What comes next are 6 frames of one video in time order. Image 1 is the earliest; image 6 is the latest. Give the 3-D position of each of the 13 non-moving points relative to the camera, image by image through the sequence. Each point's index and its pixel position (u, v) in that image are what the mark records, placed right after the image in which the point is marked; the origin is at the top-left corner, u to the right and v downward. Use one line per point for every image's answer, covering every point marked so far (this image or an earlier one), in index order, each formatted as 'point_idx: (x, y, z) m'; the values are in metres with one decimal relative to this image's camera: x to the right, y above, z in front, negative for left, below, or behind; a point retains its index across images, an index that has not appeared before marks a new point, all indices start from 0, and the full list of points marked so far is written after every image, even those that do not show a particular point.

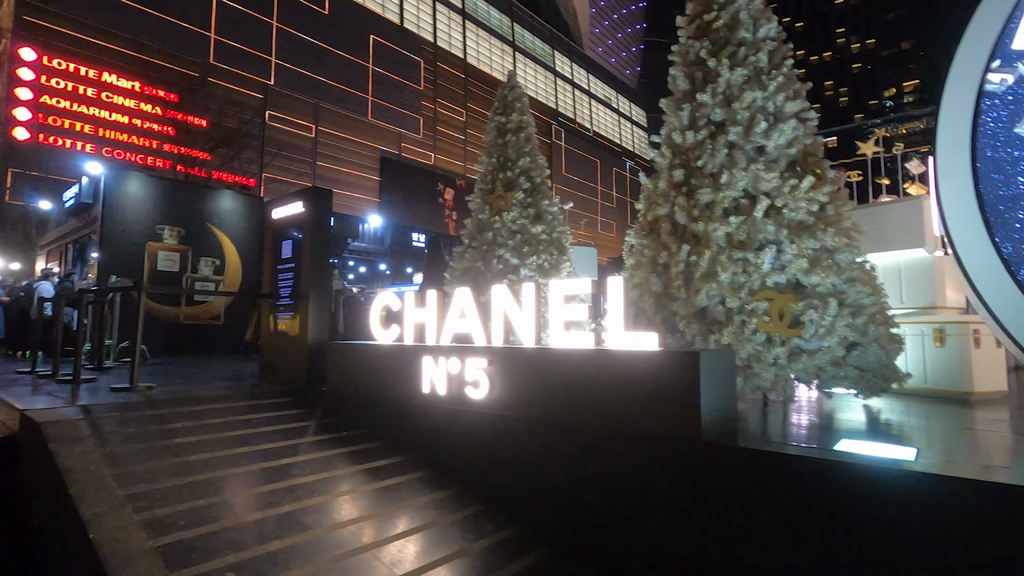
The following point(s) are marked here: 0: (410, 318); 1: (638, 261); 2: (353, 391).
0: (-1.1, -0.3, +5.6) m
1: (+1.4, +0.3, +5.4) m
2: (-1.8, -1.1, +5.8) m
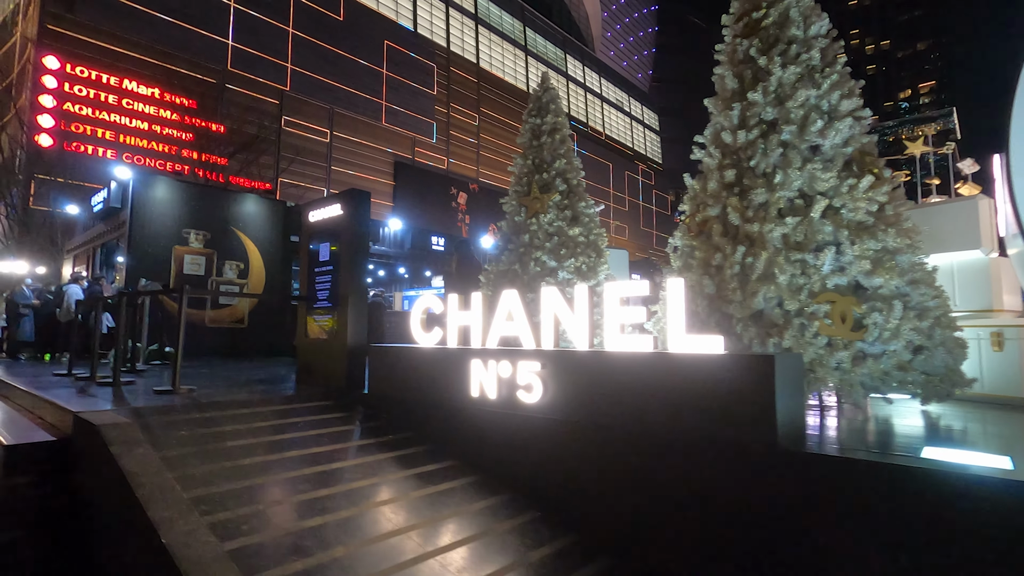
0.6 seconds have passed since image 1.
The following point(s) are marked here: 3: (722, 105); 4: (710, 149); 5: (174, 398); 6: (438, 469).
0: (-0.6, -0.3, +5.5) m
1: (+1.8, +0.2, +5.3) m
2: (-1.3, -1.1, +5.7) m
3: (+2.2, +1.9, +5.5) m
4: (+2.0, +1.4, +5.4) m
5: (-3.7, -1.2, +5.8) m
6: (-0.6, -1.6, +4.7) m
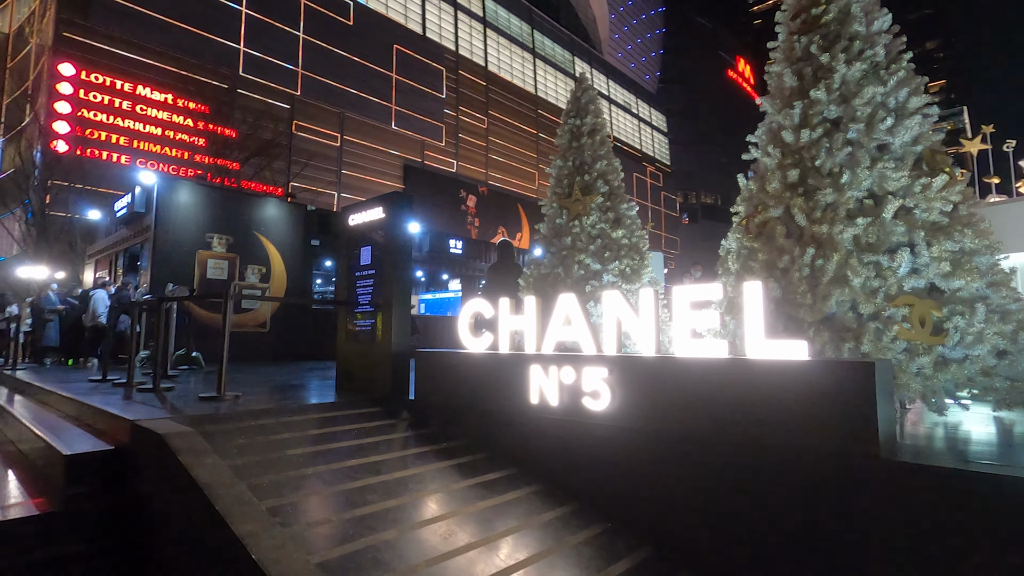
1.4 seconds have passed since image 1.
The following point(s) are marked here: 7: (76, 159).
0: (-0.1, -0.4, +5.4) m
1: (+2.4, +0.2, +5.2) m
2: (-0.7, -1.2, +5.6) m
3: (+2.7, +1.9, +5.3) m
4: (+2.6, +1.4, +5.3) m
5: (-3.2, -1.3, +5.7) m
6: (-0.1, -1.6, +4.5) m
7: (-11.8, +3.4, +14.0) m
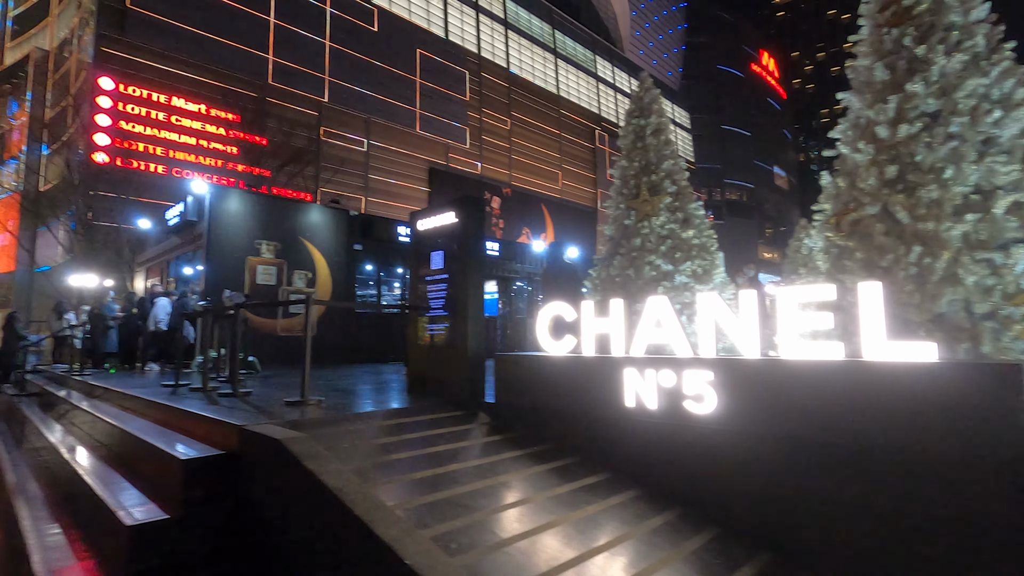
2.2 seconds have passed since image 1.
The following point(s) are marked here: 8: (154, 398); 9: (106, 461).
0: (+0.8, -0.4, +5.4) m
1: (+3.2, +0.2, +5.1) m
2: (+0.2, -1.2, +5.6) m
3: (+3.6, +1.9, +5.2) m
4: (+3.4, +1.4, +5.2) m
5: (-2.3, -1.4, +5.9) m
6: (+0.7, -1.7, +4.5) m
7: (-10.6, +3.2, +14.4) m
8: (-4.8, -1.5, +7.1) m
9: (-4.8, -2.0, +6.2) m
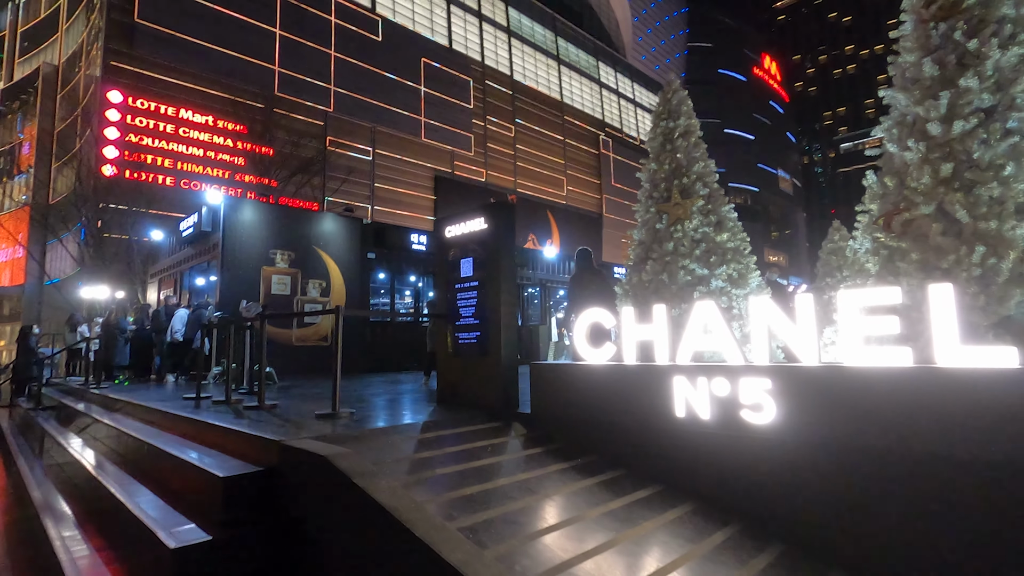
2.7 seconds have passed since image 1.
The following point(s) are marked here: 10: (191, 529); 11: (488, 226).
0: (+1.2, -0.5, +5.3) m
1: (+3.6, +0.2, +4.9) m
2: (+0.6, -1.3, +5.5) m
3: (+3.9, +1.9, +5.1) m
4: (+3.8, +1.4, +5.0) m
5: (-1.9, -1.5, +5.7) m
6: (+1.2, -1.7, +4.4) m
7: (-10.2, +2.9, +14.4) m
8: (-4.4, -1.6, +7.0) m
9: (-4.4, -2.2, +6.0) m
10: (-2.5, -1.8, +4.0) m
11: (-0.3, +0.8, +6.5) m
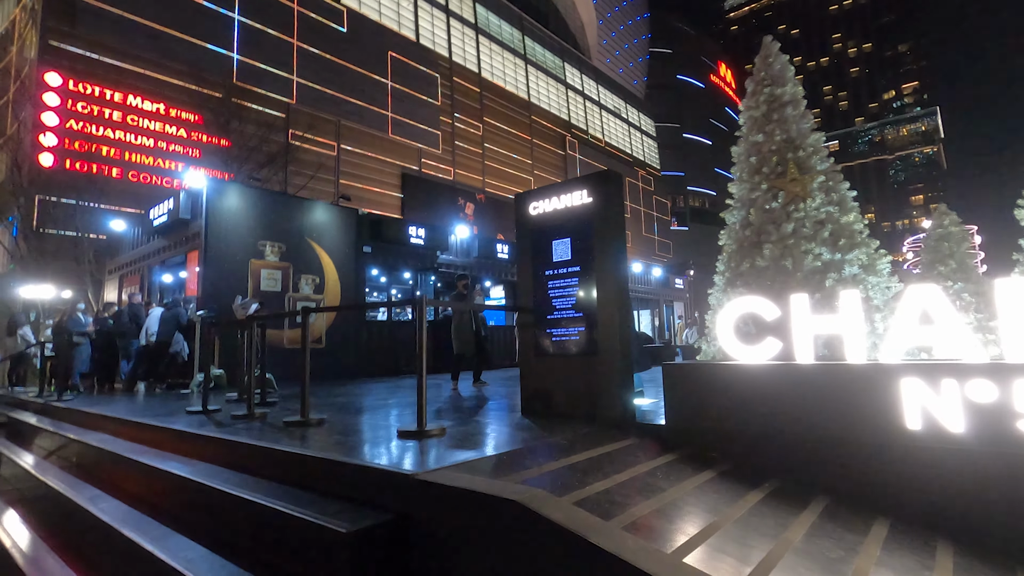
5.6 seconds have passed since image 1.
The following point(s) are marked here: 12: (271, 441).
0: (+2.4, -0.3, +4.3) m
1: (+4.9, +0.3, +4.1) m
2: (+1.8, -1.2, +4.5) m
3: (+5.2, +2.0, +4.3) m
4: (+5.0, +1.5, +4.3) m
5: (-0.7, -1.3, +4.5) m
6: (+2.4, -1.6, +3.4) m
7: (-9.6, +3.0, +12.5) m
8: (-3.3, -1.5, +5.5) m
9: (-3.2, -2.0, +4.6) m
10: (-1.2, -1.7, +2.8) m
11: (+0.8, +0.9, +5.5) m
12: (-2.1, -1.4, +4.6) m
